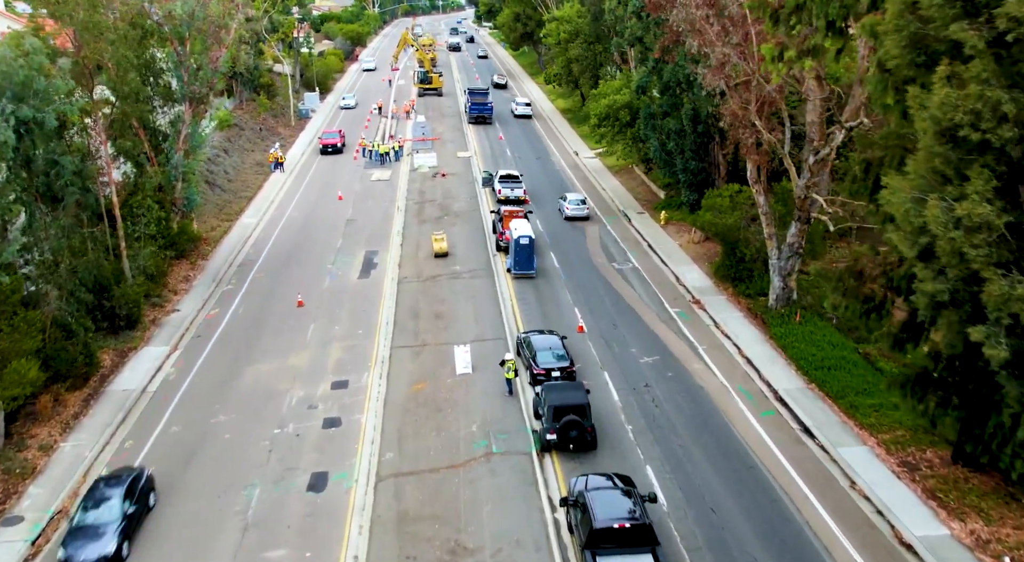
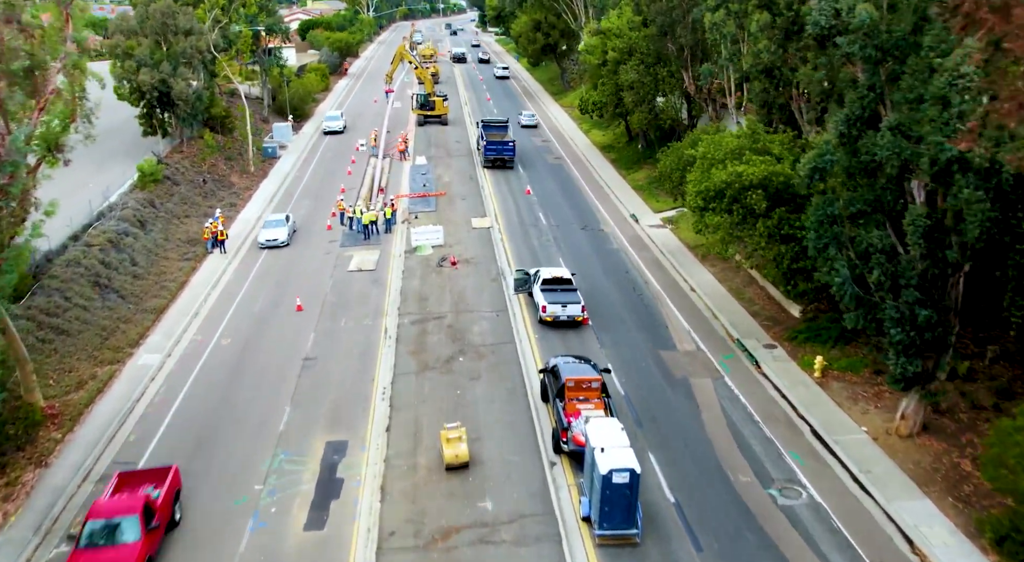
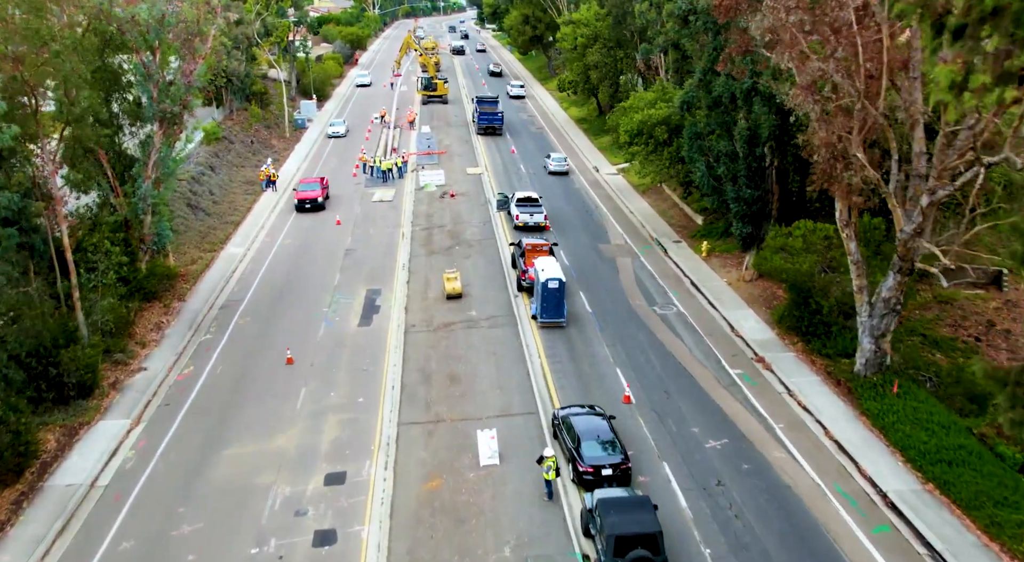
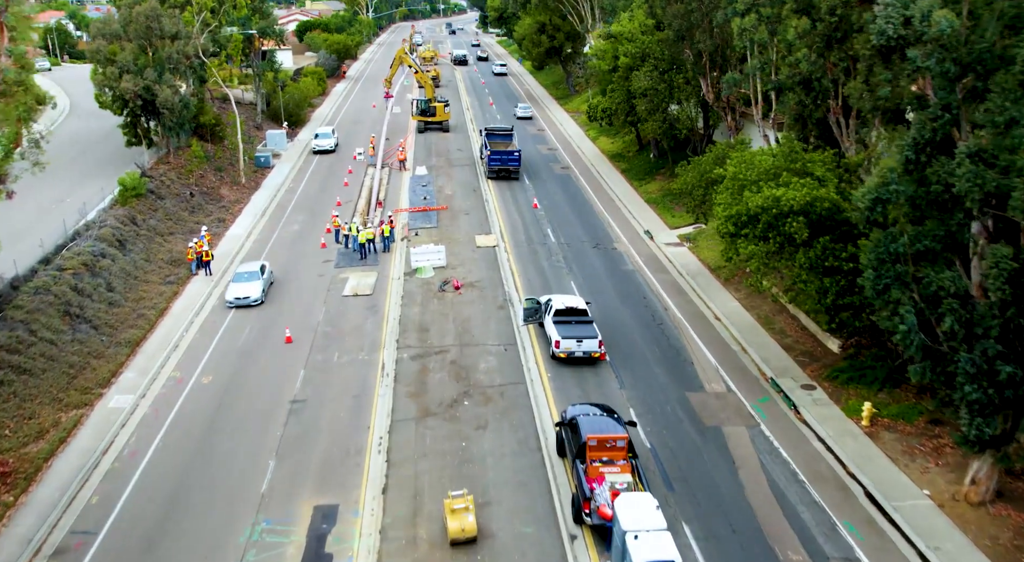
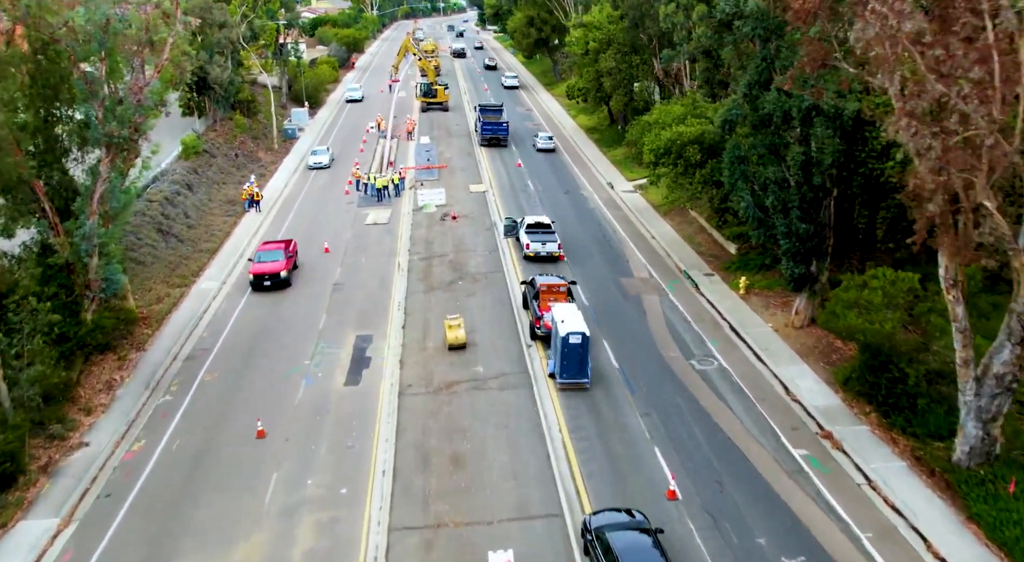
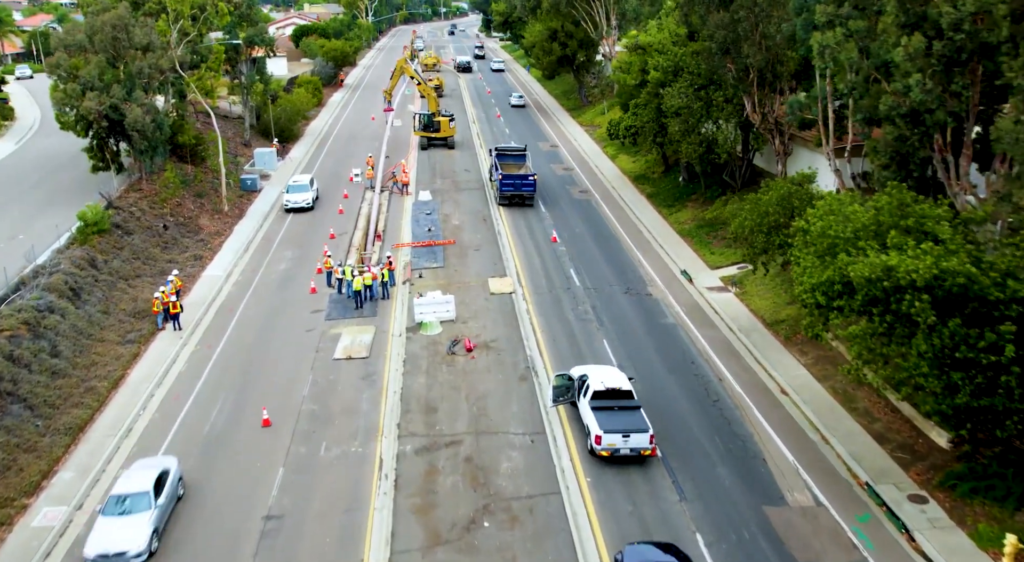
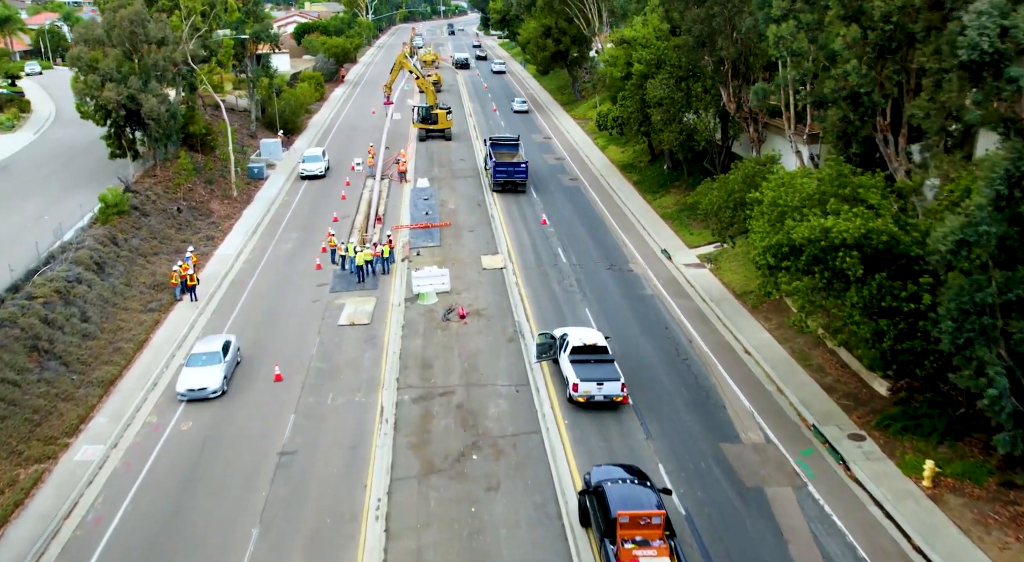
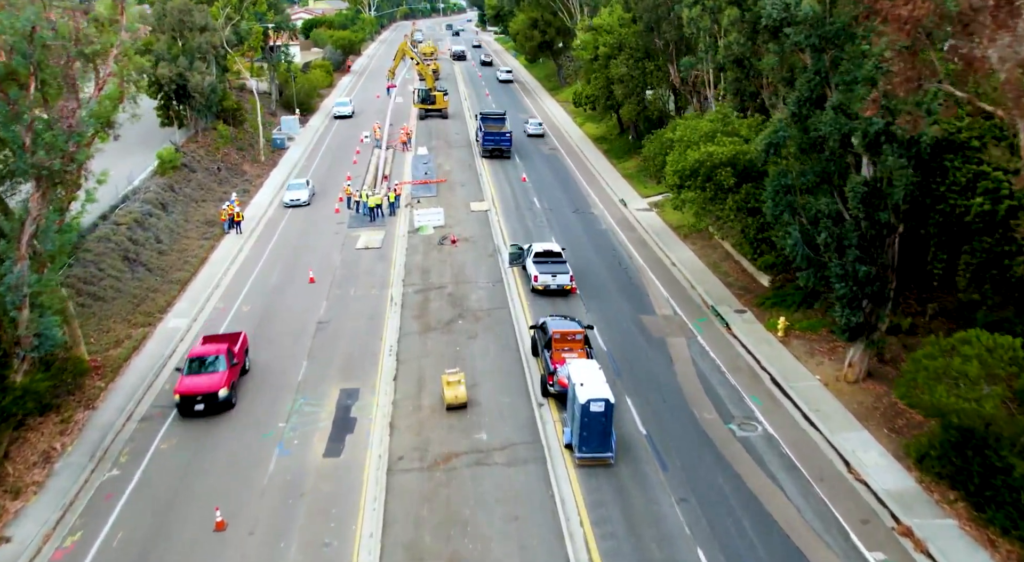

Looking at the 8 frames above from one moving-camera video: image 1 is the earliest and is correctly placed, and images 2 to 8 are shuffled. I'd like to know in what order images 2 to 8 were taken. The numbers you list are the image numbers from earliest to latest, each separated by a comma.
3, 5, 8, 2, 4, 7, 6
